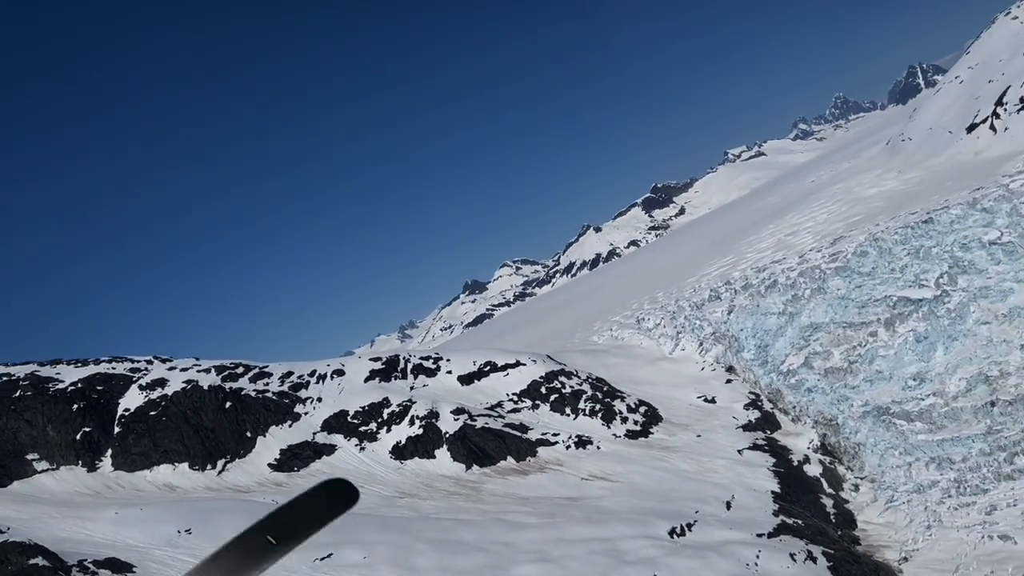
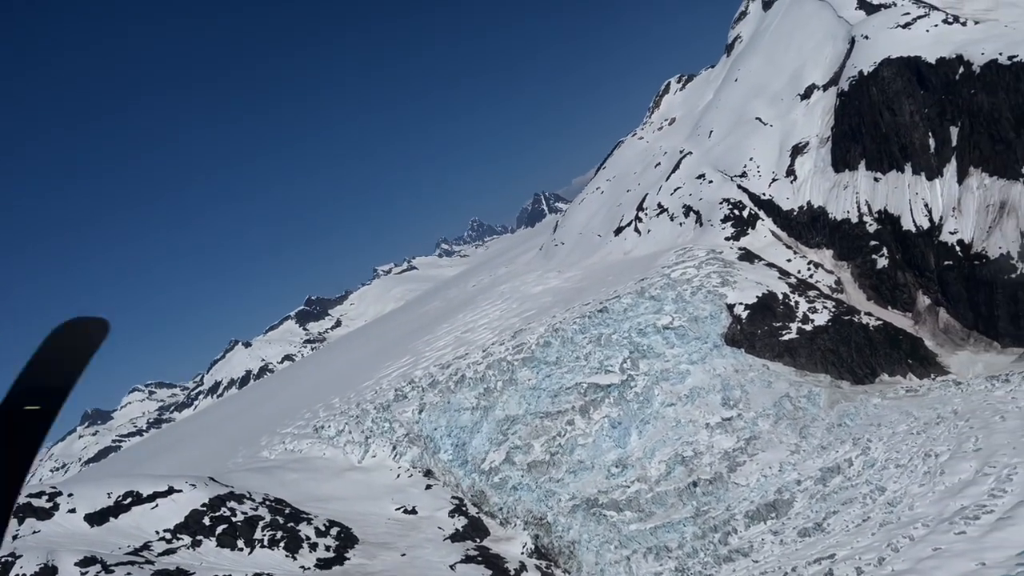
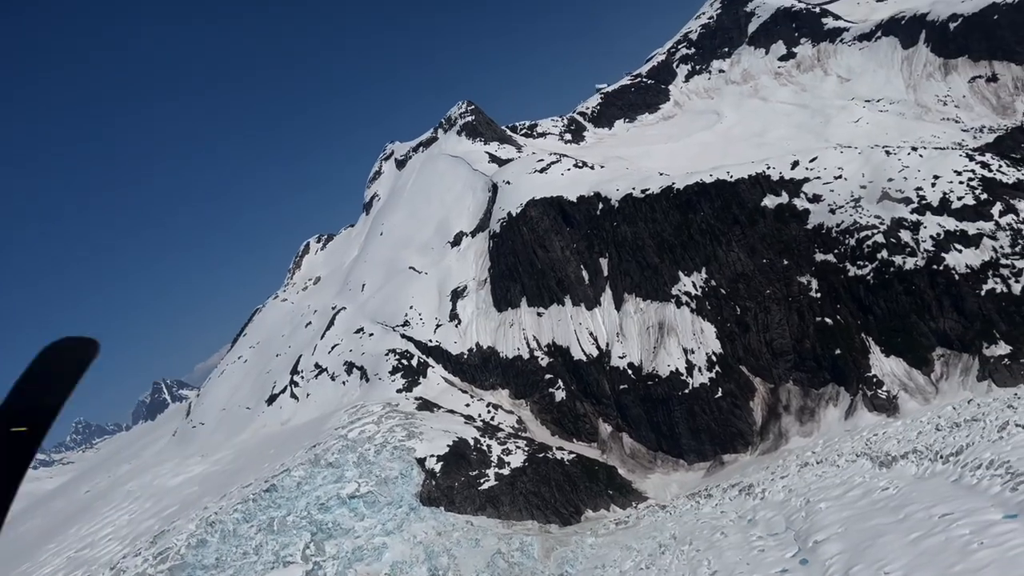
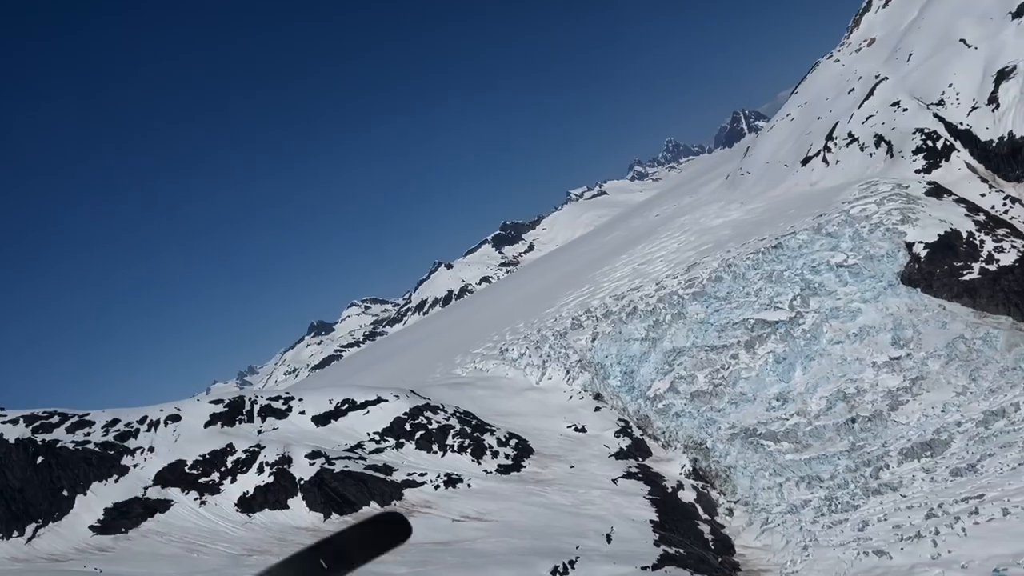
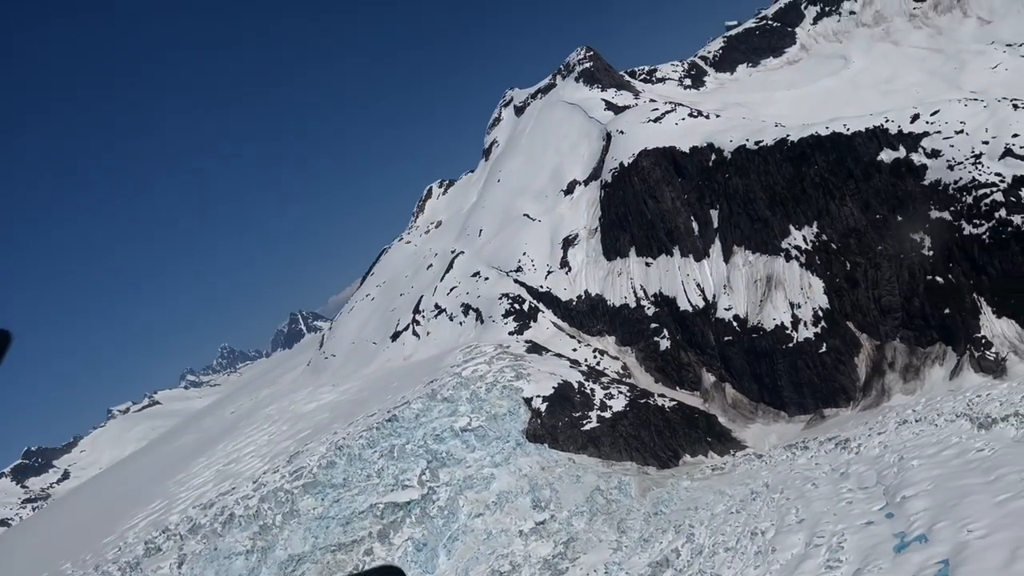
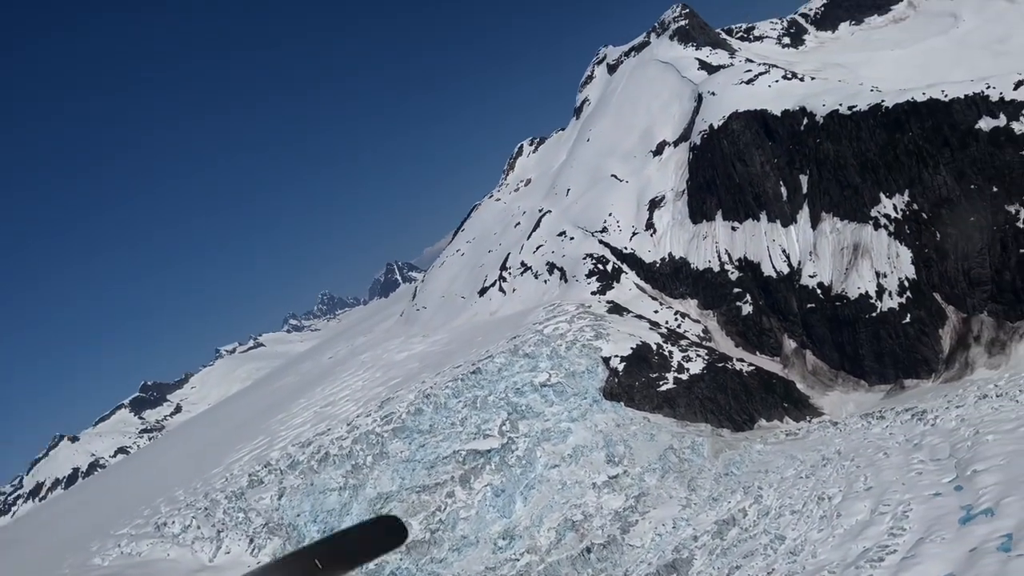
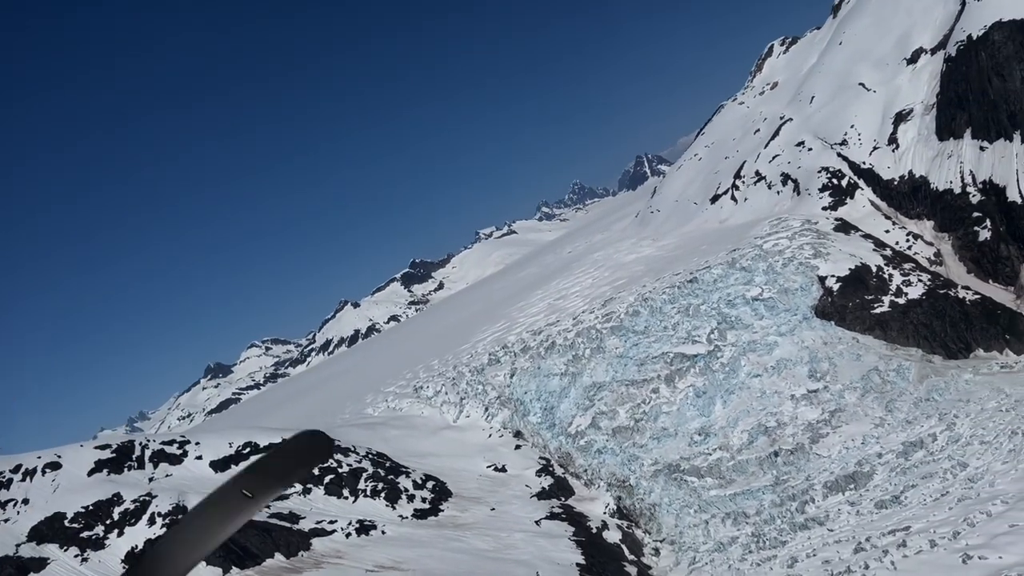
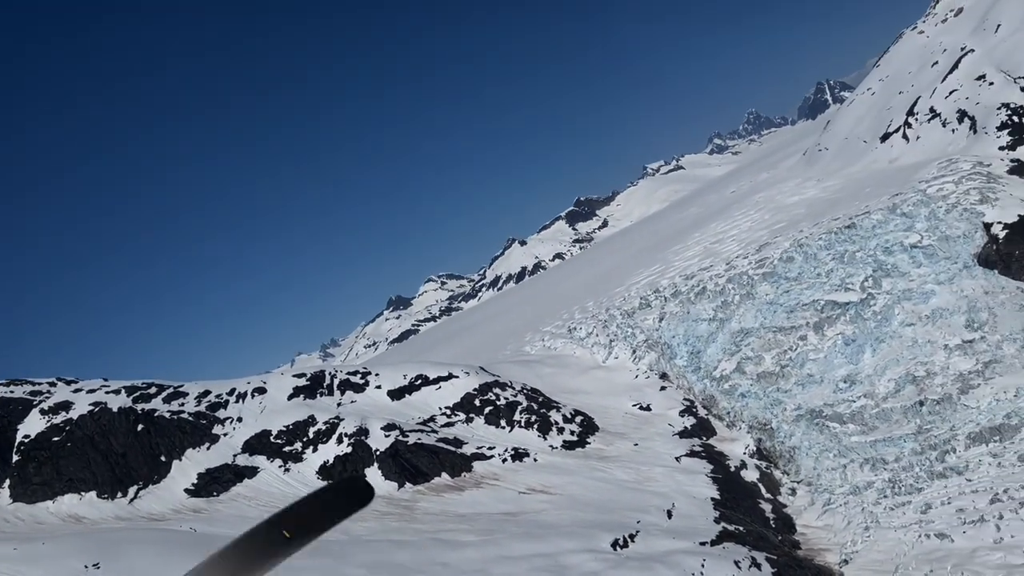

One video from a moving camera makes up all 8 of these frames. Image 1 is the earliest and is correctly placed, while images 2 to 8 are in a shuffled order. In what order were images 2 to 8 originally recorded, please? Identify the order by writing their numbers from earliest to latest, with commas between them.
8, 4, 7, 2, 6, 5, 3
